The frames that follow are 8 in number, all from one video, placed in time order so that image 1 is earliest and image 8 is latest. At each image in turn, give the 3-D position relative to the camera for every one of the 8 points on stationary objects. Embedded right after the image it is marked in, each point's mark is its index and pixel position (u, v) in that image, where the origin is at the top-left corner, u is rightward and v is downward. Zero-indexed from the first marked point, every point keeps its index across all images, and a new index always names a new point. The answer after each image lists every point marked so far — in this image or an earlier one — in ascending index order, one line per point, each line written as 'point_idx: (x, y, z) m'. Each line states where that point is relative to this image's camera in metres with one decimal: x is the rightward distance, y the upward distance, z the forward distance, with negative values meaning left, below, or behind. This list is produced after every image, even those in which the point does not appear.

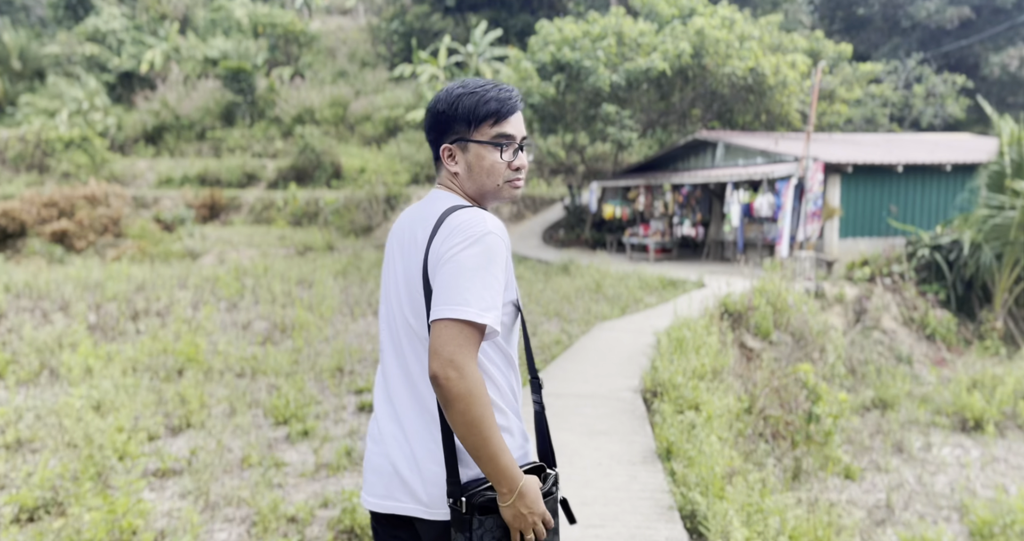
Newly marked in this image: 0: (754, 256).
0: (+4.5, +0.3, +13.9) m
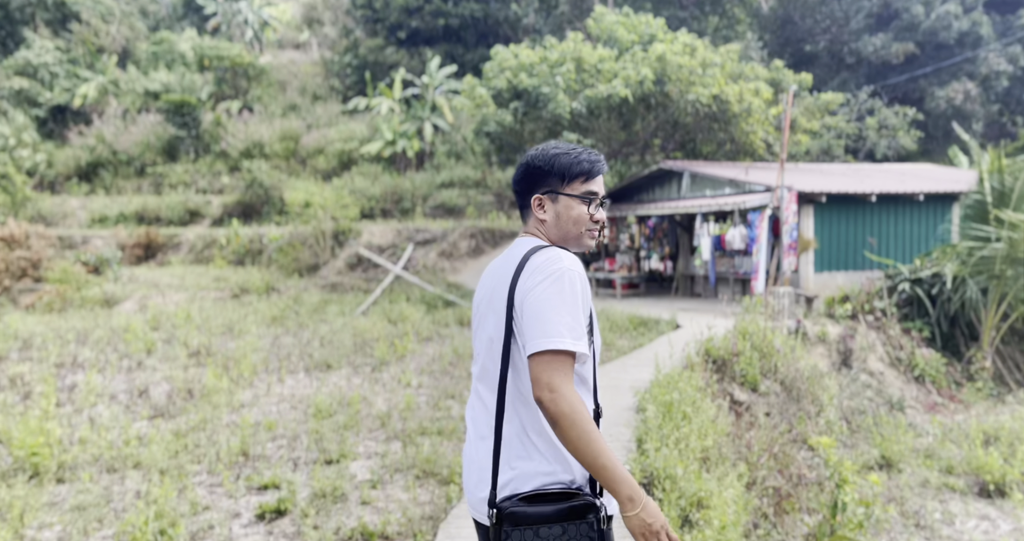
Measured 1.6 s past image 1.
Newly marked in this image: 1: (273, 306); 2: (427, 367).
0: (+3.8, -0.4, +13.1) m
1: (-3.6, -0.5, +11.3) m
2: (-0.8, -1.0, +7.5) m
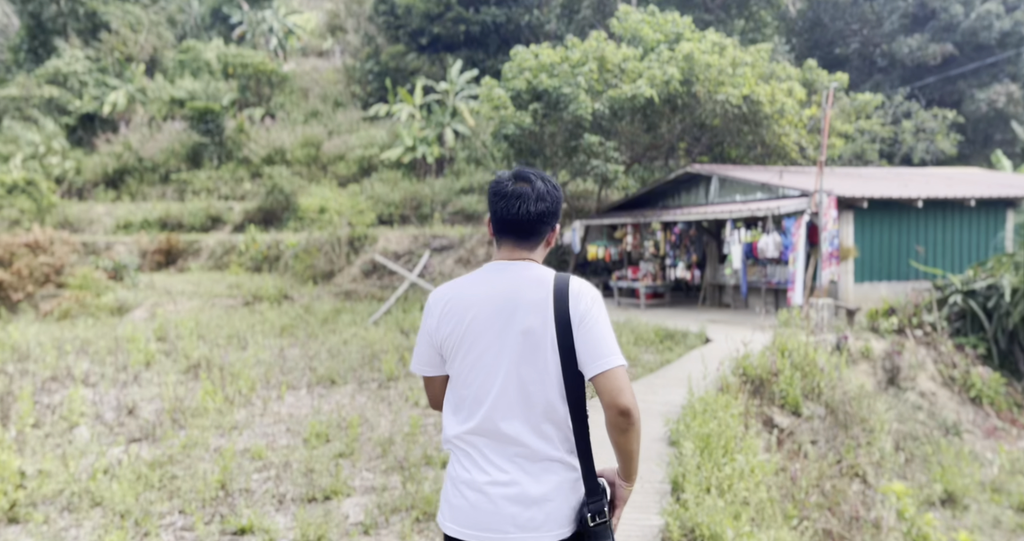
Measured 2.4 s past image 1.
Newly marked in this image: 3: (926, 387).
0: (+4.1, -0.5, +12.4) m
1: (-3.3, -0.6, +10.9) m
2: (-0.7, -1.1, +6.9) m
3: (+5.1, -1.4, +9.2) m
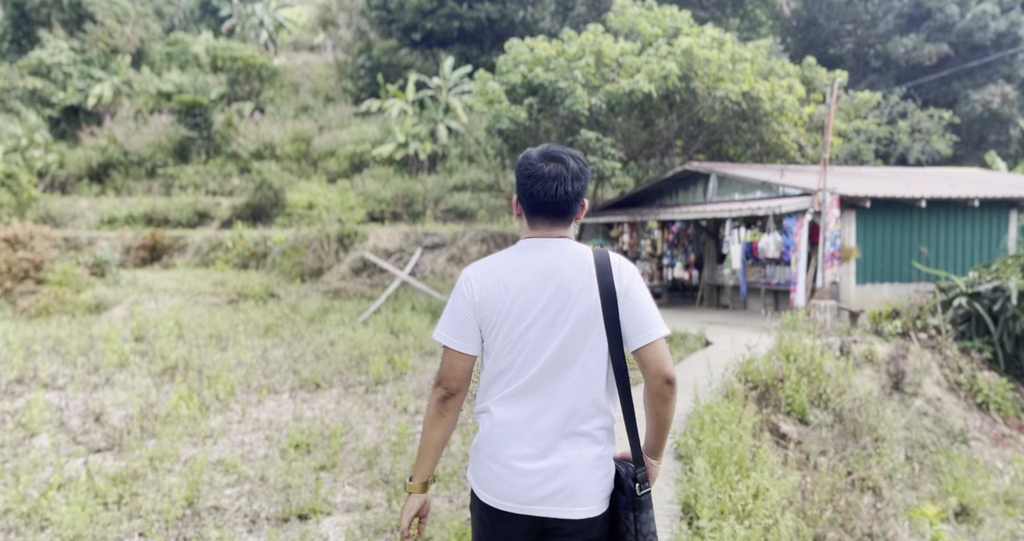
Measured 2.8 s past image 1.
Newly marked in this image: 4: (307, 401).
0: (+4.0, -0.5, +12.1) m
1: (-3.4, -0.6, +10.5) m
2: (-0.7, -1.1, +6.6) m
3: (+5.0, -1.4, +8.9) m
4: (-1.7, -1.1, +6.2) m
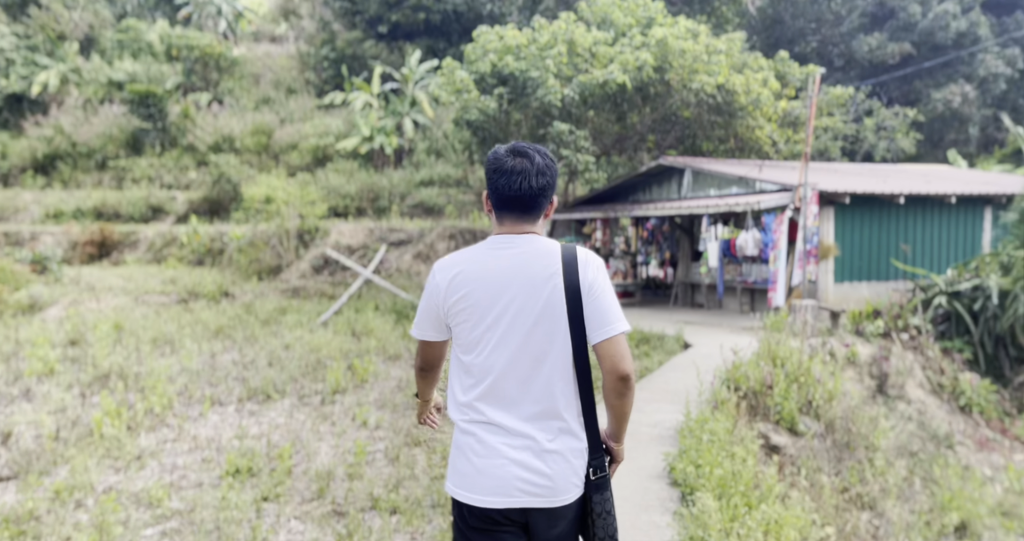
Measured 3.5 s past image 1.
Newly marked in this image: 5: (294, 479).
0: (+3.5, -0.5, +11.8) m
1: (-3.8, -0.6, +9.8) m
2: (-1.0, -1.0, +6.0) m
3: (+4.7, -1.4, +8.6) m
4: (-1.9, -1.1, +5.6) m
5: (-1.2, -1.2, +4.2) m
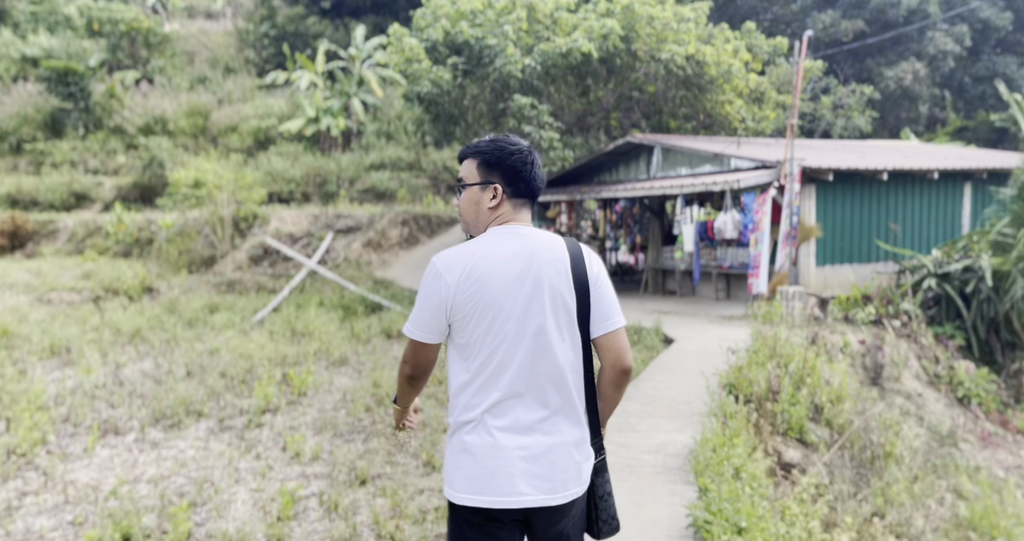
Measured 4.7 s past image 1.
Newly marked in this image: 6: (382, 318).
0: (+2.9, -0.3, +11.0) m
1: (-4.3, -0.5, +8.6) m
2: (-1.2, -1.0, +5.0) m
3: (+4.3, -1.2, +7.9) m
4: (-2.1, -1.1, +4.5) m
5: (-1.4, -1.2, +3.2) m
6: (-1.6, -0.6, +9.1) m
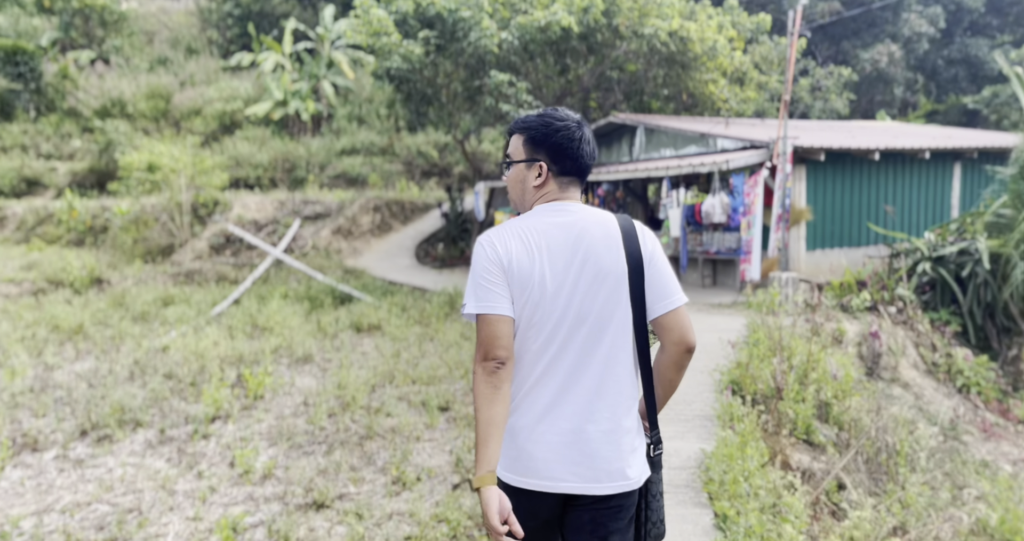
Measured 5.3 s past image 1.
0: (+2.6, -0.1, +10.5) m
1: (-4.5, -0.4, +8.0) m
2: (-1.3, -0.9, +4.5) m
3: (+4.0, -1.1, +7.5) m
4: (-2.2, -1.0, +3.9) m
5: (-1.4, -1.1, +2.6) m
6: (-1.8, -0.4, +8.5) m
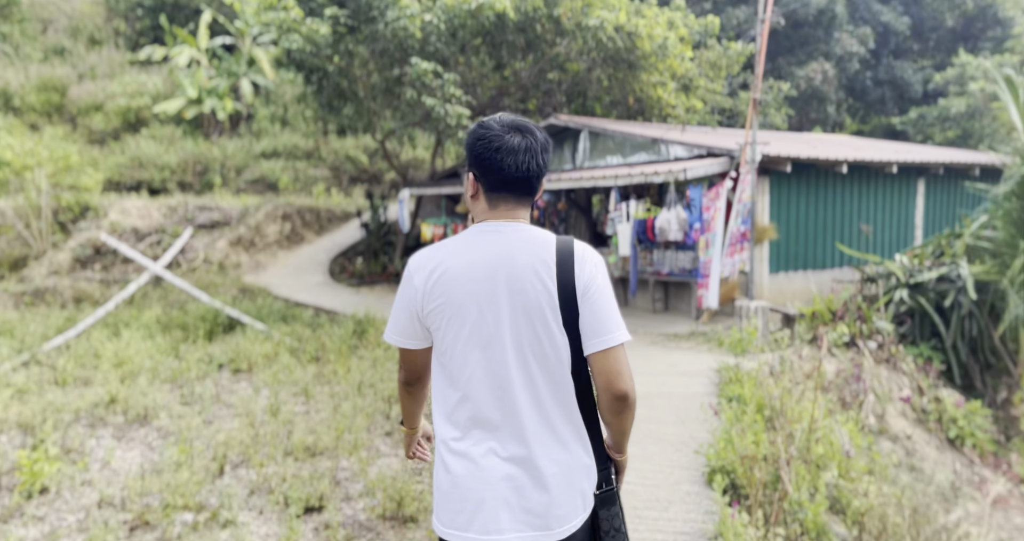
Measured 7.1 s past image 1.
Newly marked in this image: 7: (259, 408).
0: (+1.6, -0.4, +9.3) m
1: (-5.2, -0.6, +6.1) m
2: (-1.8, -1.1, +2.9) m
3: (+3.3, -1.3, +6.4) m
4: (-2.6, -1.2, +2.3) m
5: (-1.7, -1.3, +1.0) m
6: (-2.6, -0.7, +6.9) m
7: (-1.7, -0.9, +4.9) m
